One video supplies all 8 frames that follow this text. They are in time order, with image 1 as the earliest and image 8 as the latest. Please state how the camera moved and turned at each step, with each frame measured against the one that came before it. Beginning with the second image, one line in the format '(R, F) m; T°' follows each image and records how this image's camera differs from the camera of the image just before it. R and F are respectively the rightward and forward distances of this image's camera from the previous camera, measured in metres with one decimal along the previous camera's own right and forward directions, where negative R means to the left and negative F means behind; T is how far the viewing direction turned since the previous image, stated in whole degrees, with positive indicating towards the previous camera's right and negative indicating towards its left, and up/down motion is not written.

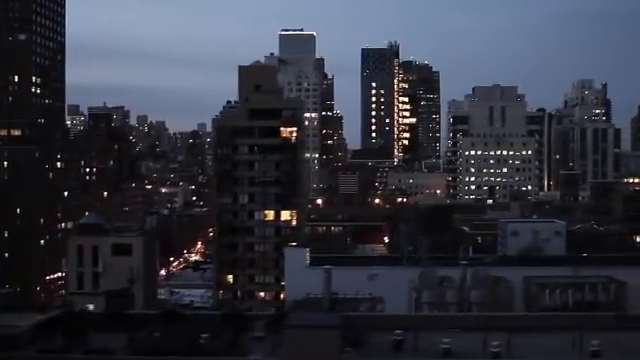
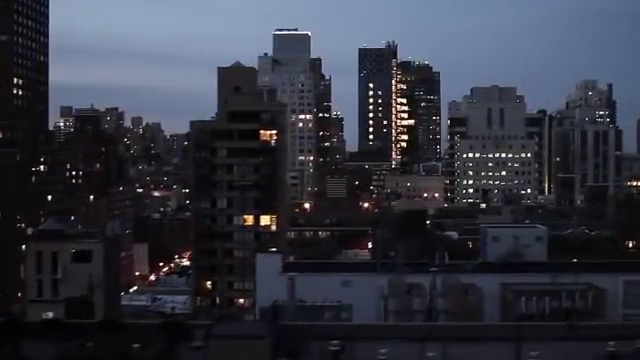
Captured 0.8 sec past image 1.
(+0.4, +0.2) m; -2°
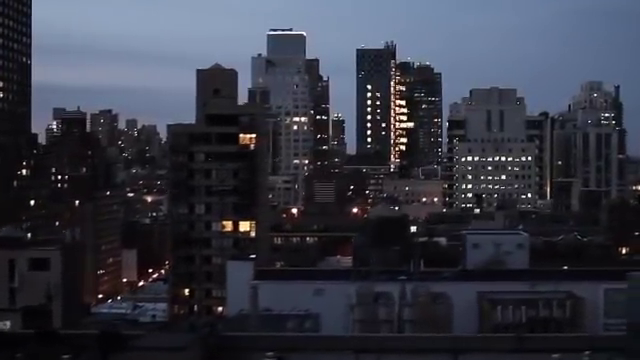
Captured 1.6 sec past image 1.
(+0.4, +0.2) m; -2°
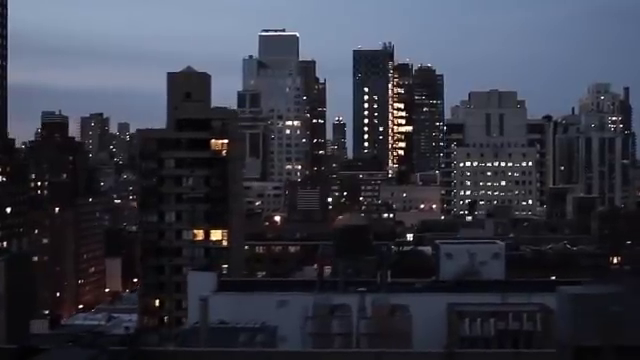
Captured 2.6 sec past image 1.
(+0.5, +0.3) m; -2°
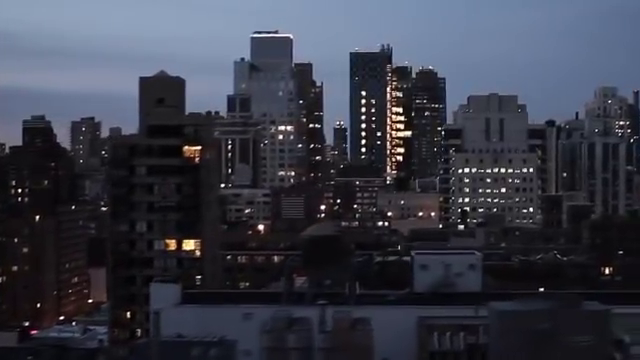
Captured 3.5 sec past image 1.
(+0.5, +0.3) m; -2°
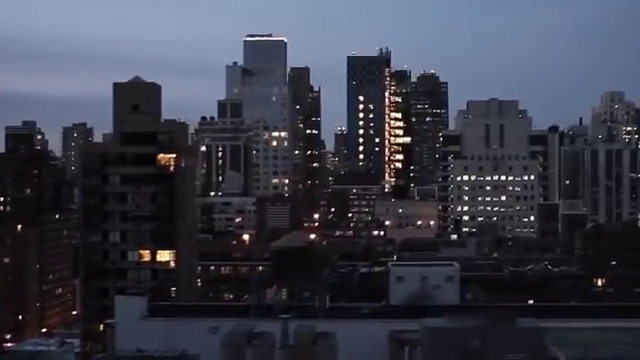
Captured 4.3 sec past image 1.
(+0.4, +0.3) m; -2°
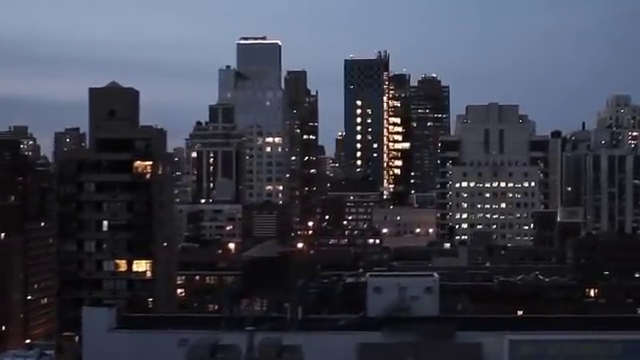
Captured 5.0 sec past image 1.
(+0.3, +0.3) m; -2°
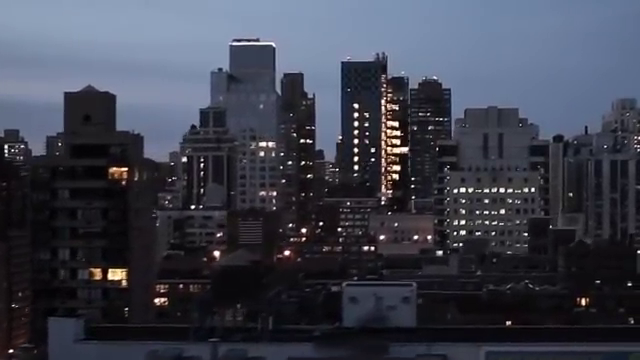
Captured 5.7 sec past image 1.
(+0.3, +0.3) m; -1°
